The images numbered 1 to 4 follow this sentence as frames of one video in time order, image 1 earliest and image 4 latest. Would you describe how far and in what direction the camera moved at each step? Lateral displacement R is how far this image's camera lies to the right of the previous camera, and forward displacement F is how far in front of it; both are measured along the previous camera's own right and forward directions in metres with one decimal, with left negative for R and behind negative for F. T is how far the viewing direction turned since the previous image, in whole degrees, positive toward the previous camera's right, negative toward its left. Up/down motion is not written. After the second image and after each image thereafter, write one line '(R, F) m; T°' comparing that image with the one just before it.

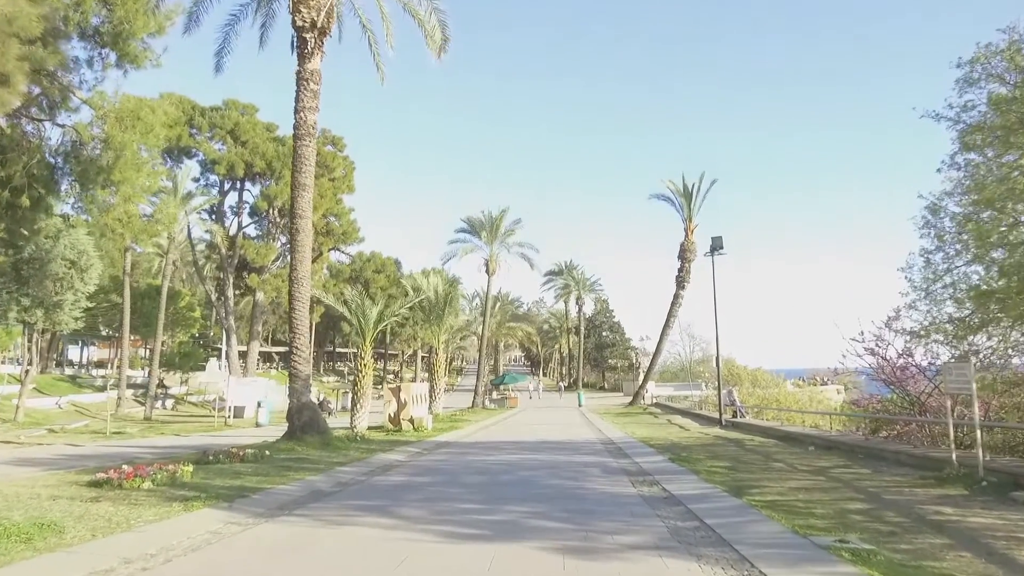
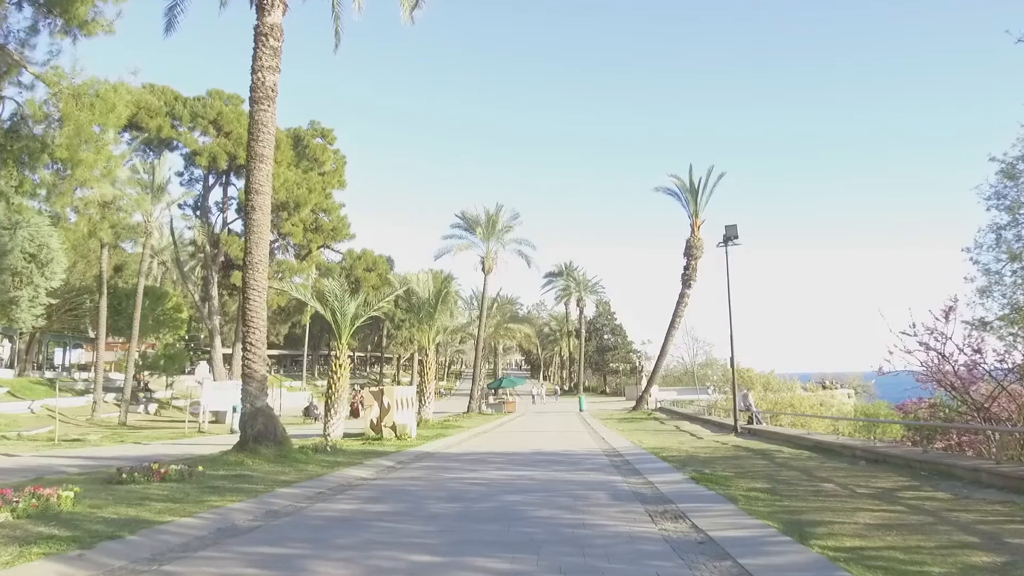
(+0.2, +2.5) m; 0°
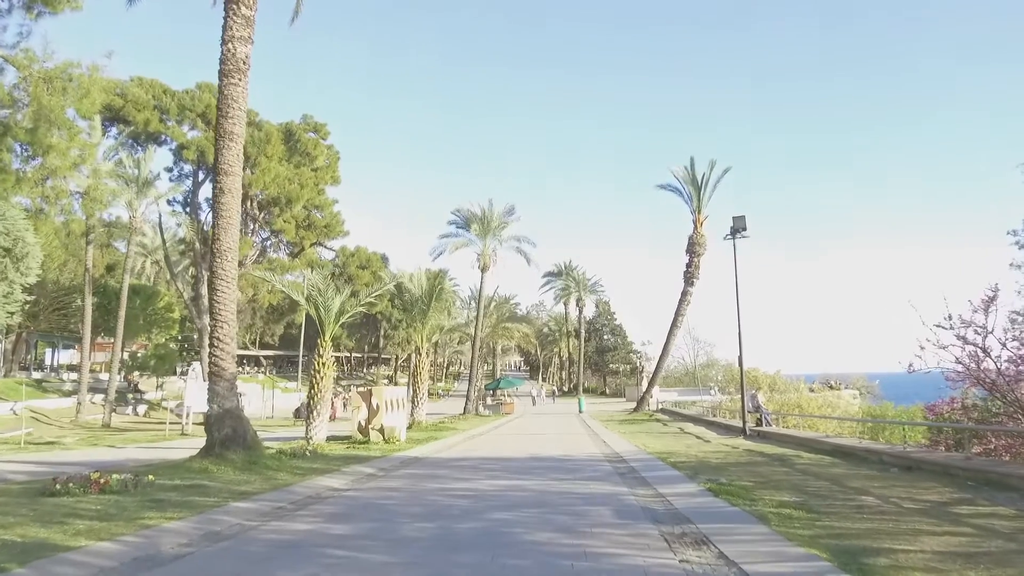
(+0.1, +1.4) m; 0°
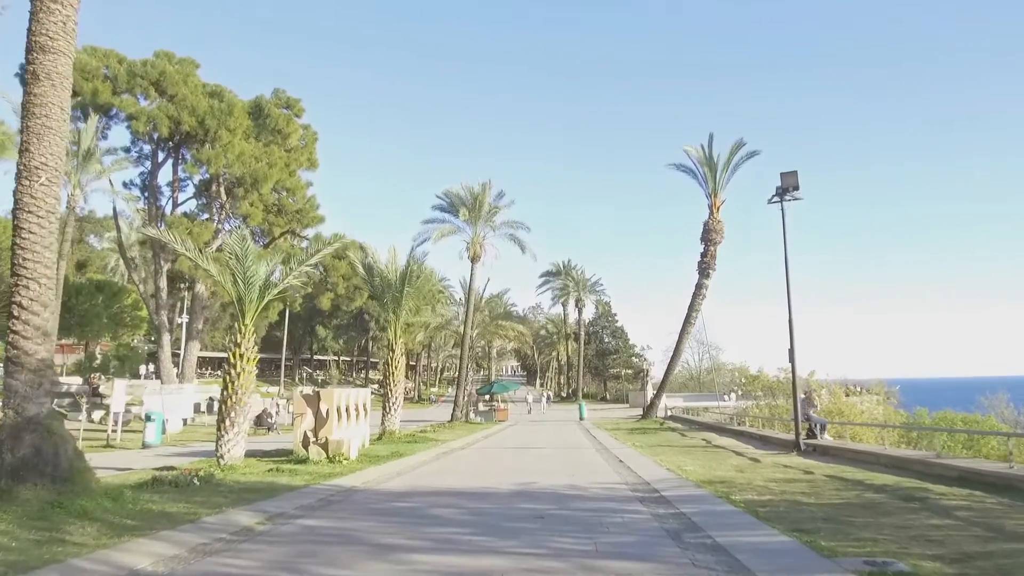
(+0.3, +5.2) m; 0°
